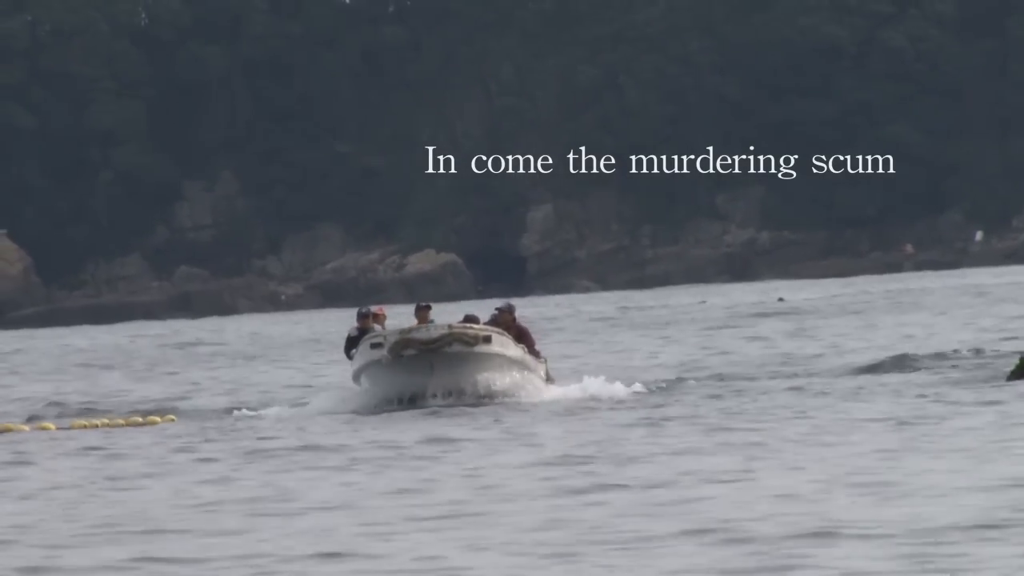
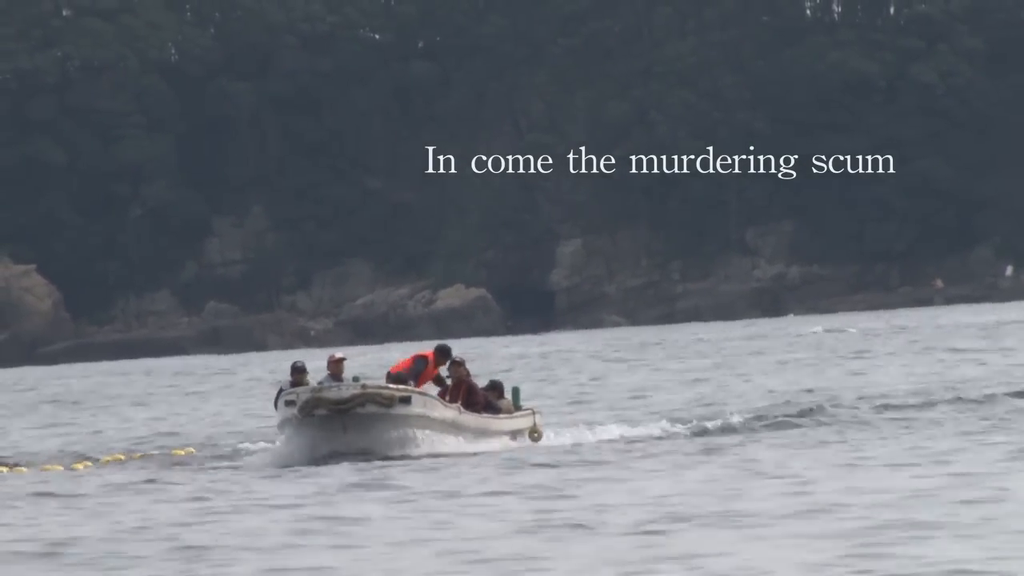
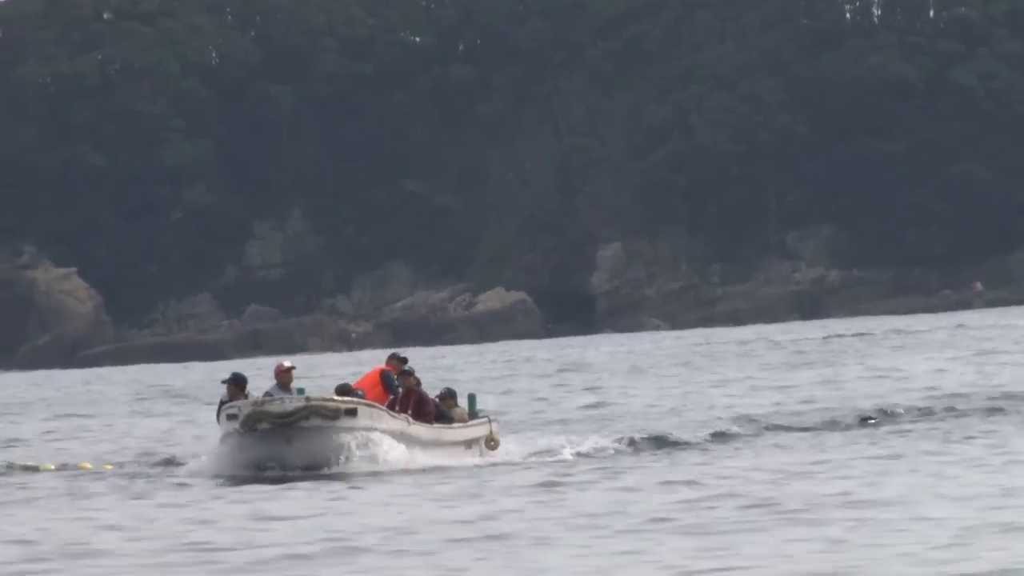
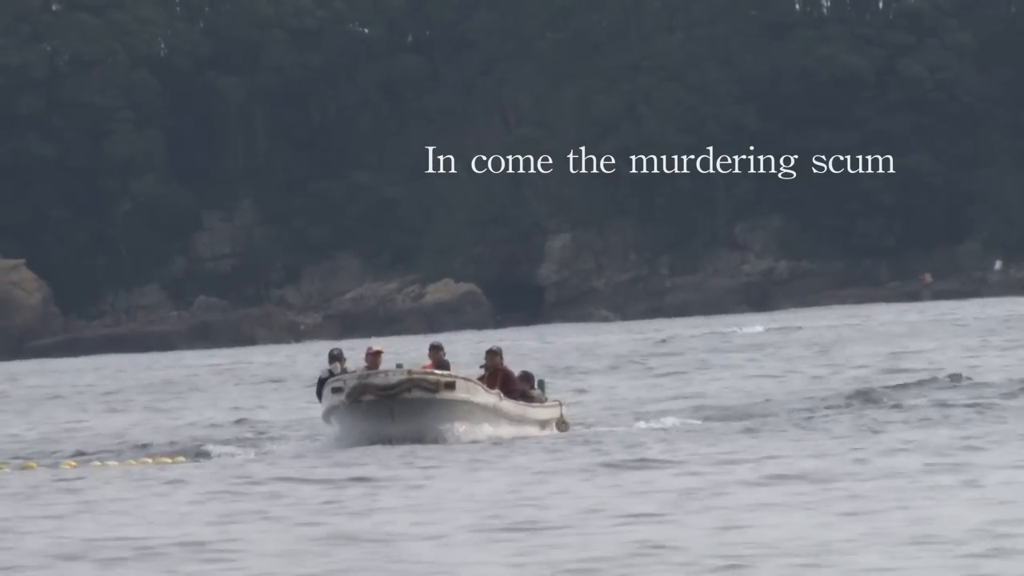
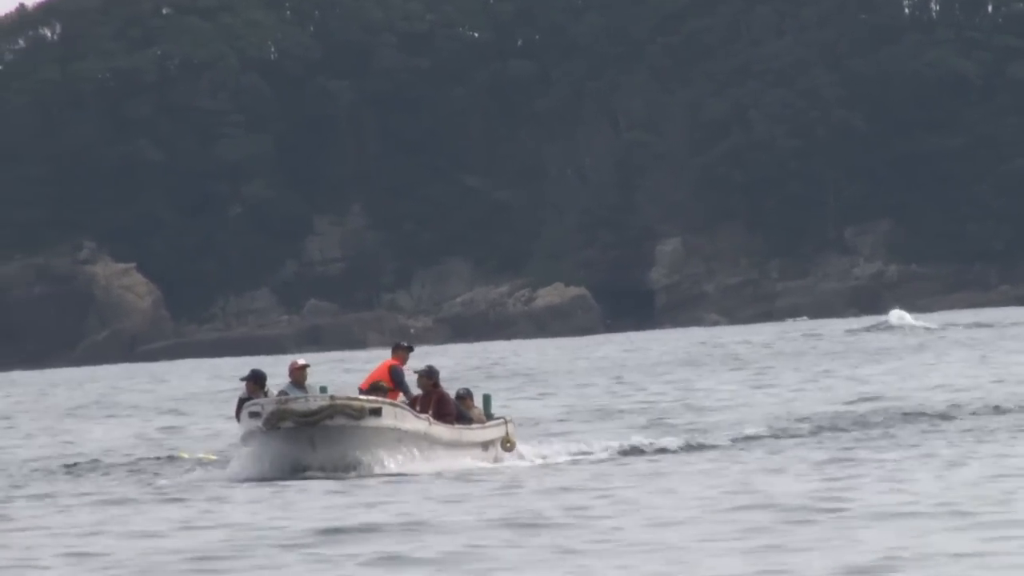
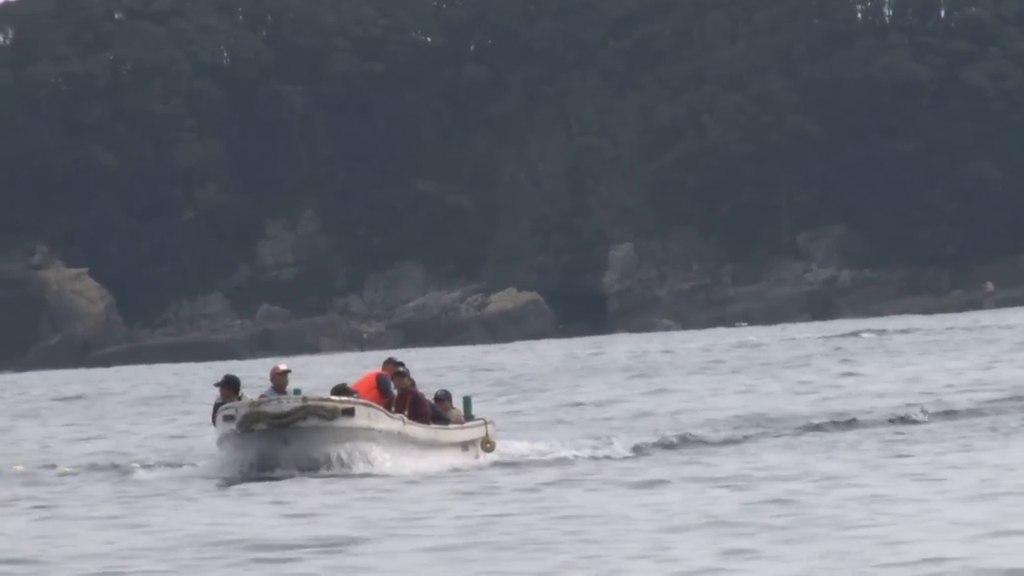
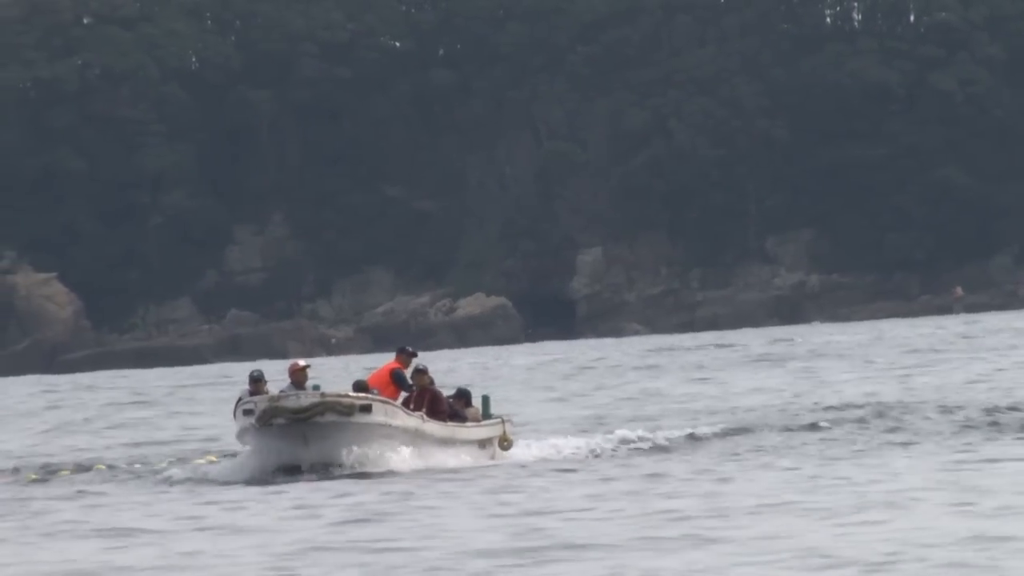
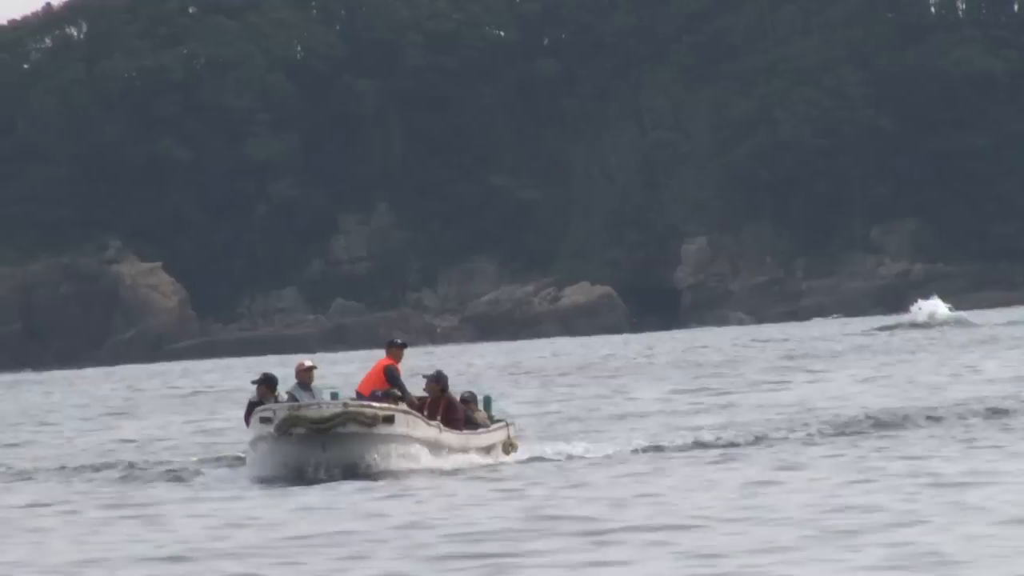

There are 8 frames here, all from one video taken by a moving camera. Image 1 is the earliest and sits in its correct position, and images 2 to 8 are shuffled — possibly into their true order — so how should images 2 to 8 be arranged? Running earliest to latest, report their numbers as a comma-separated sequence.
4, 2, 7, 3, 6, 5, 8
